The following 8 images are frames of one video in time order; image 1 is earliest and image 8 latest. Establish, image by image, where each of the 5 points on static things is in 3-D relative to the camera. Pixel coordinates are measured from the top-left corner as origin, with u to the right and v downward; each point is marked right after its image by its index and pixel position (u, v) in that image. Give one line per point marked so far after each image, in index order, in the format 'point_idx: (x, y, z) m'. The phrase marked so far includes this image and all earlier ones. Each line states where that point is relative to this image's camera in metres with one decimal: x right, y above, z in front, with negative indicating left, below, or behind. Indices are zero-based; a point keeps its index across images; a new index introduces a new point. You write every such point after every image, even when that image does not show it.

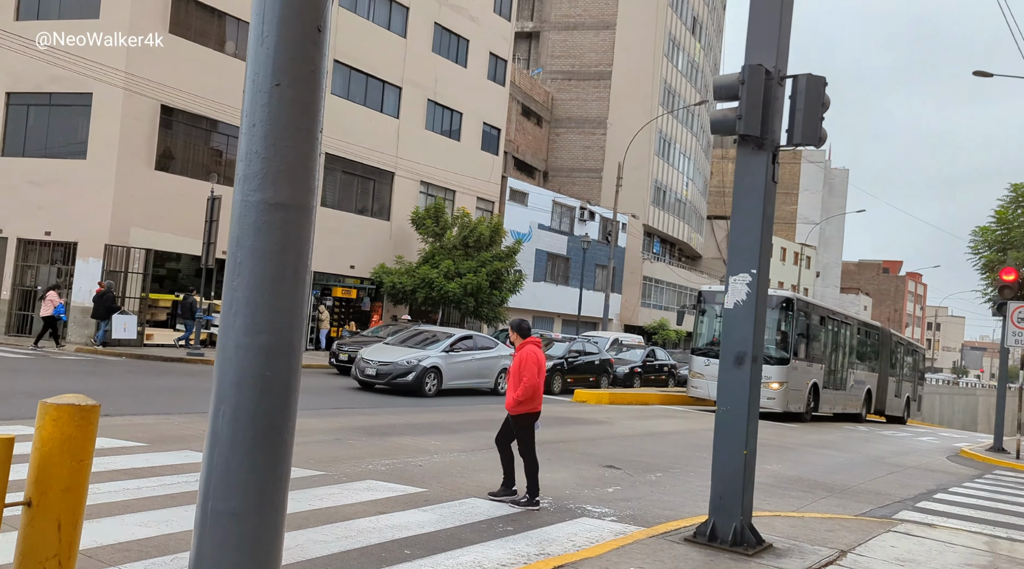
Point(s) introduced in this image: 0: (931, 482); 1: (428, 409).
0: (+5.8, -2.8, +14.0) m
1: (-1.2, -1.8, +14.3) m
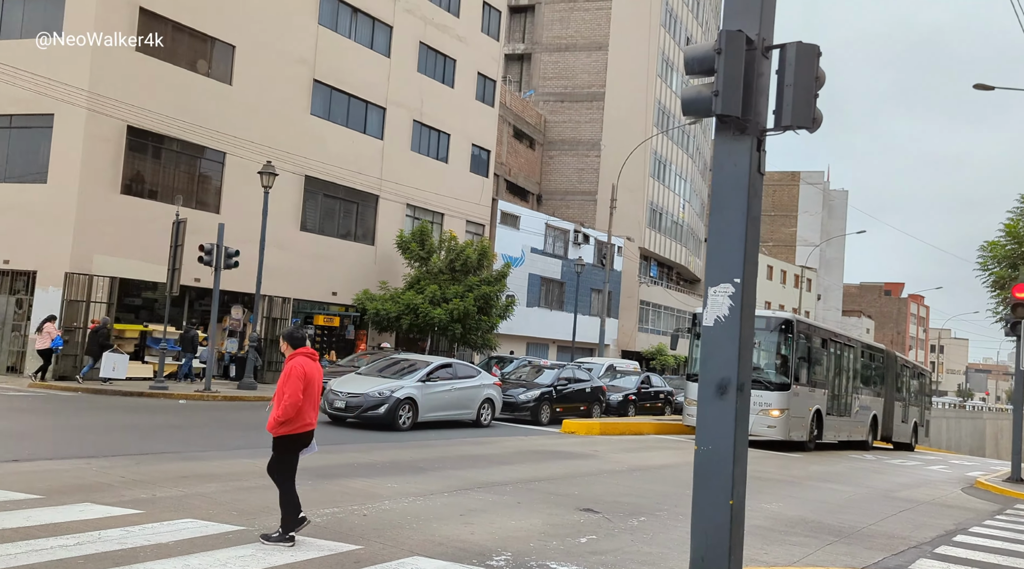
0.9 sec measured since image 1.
0: (+5.6, -3.1, +12.9) m
1: (-1.5, -2.1, +13.3) m
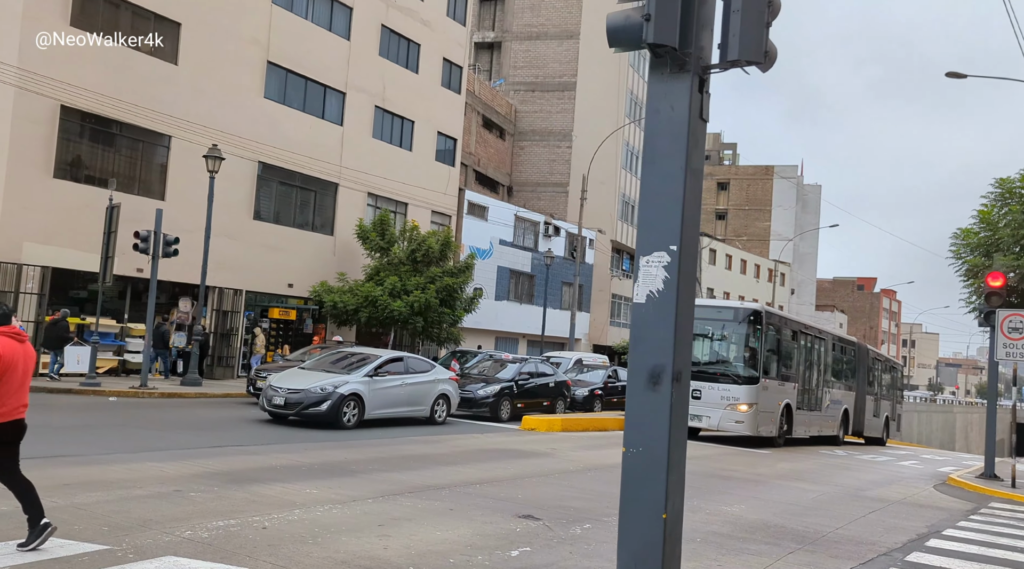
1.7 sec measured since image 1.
0: (+4.9, -2.9, +12.2) m
1: (-2.1, -1.9, +12.4) m
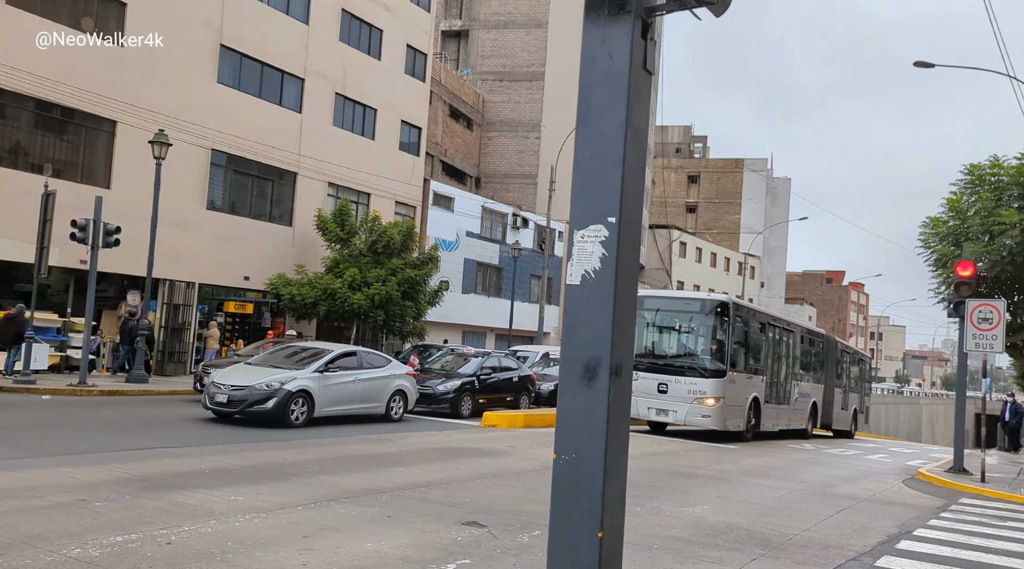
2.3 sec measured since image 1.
0: (+4.4, -2.8, +11.8) m
1: (-2.7, -1.8, +11.8) m
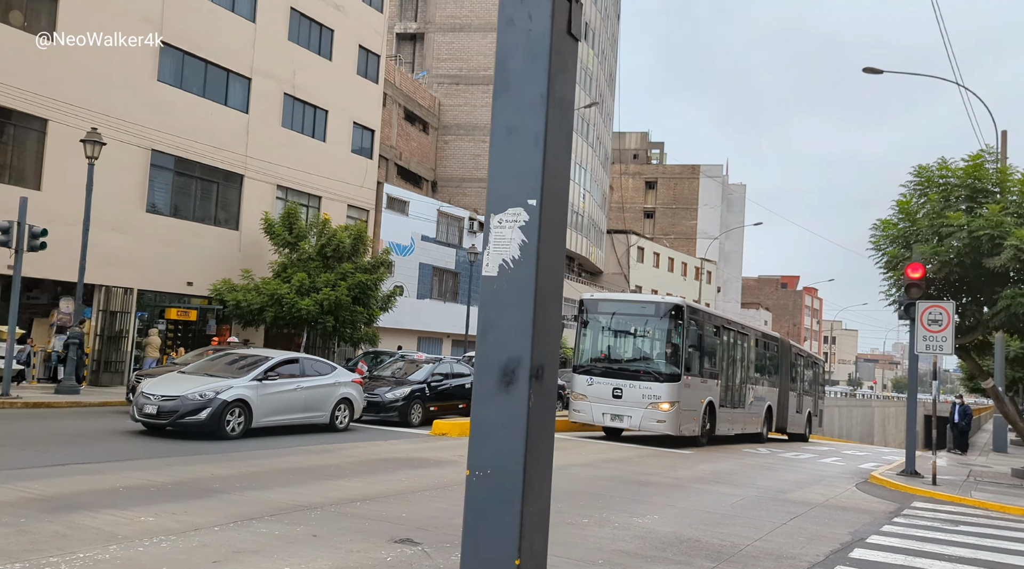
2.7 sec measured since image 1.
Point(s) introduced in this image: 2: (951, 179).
0: (+3.8, -2.8, +11.5) m
1: (-3.3, -1.9, +11.2) m
2: (+8.7, +2.1, +19.9) m
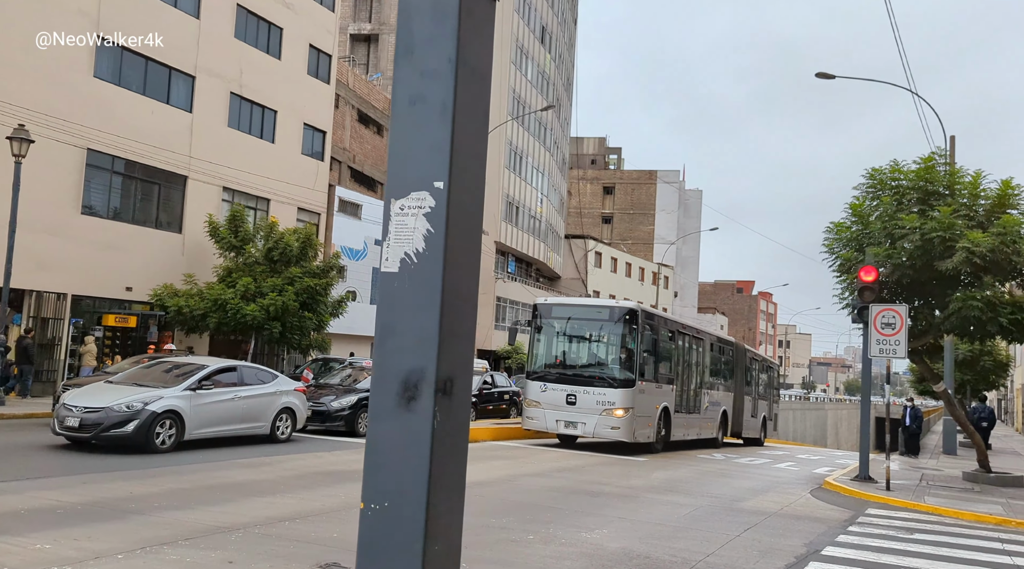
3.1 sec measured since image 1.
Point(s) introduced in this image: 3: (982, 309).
0: (+3.2, -2.9, +11.2) m
1: (-3.9, -1.9, +10.6) m
2: (+7.7, +2.0, +19.9) m
3: (+8.6, -0.4, +18.4) m
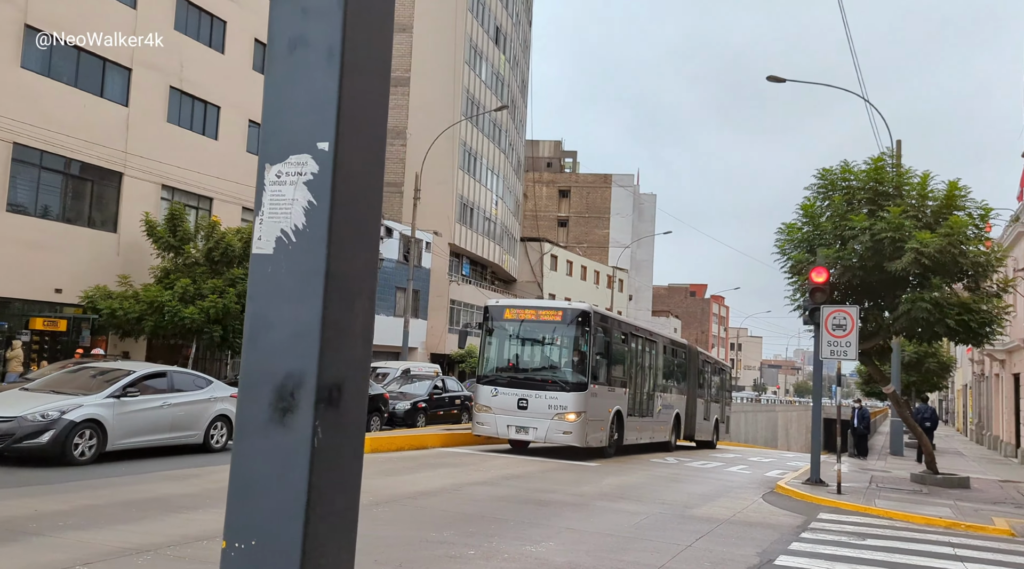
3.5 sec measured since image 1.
0: (+2.6, -2.9, +10.8) m
1: (-4.4, -1.9, +10.0) m
2: (+6.7, +2.0, +19.7) m
3: (+7.6, -0.5, +18.2) m
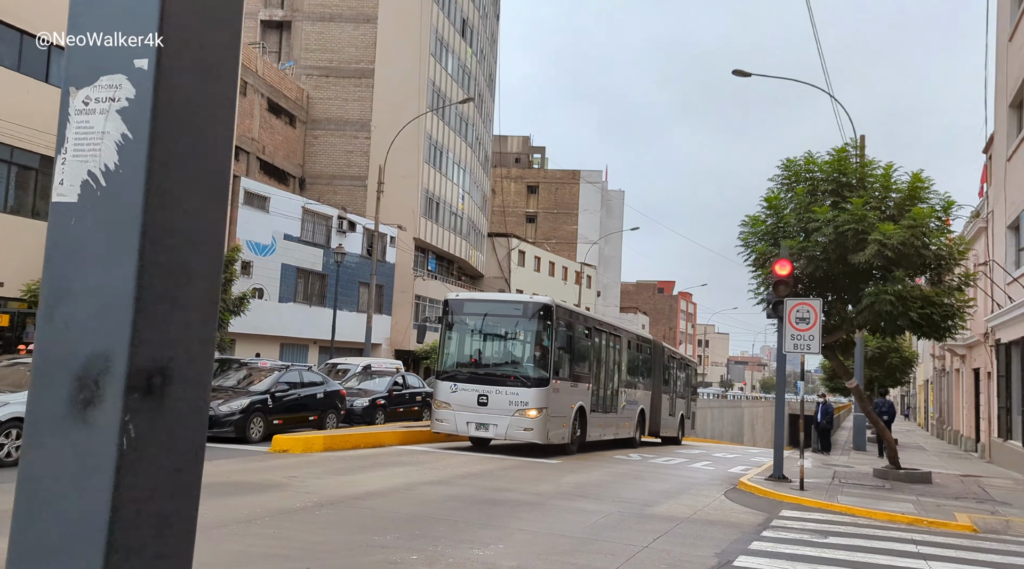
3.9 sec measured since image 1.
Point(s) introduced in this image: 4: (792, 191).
0: (+2.0, -2.8, +10.5) m
1: (-4.9, -1.8, +9.4) m
2: (+6.0, +2.1, +19.5) m
3: (+6.9, -0.4, +18.1) m
4: (+5.6, +1.8, +19.8) m
